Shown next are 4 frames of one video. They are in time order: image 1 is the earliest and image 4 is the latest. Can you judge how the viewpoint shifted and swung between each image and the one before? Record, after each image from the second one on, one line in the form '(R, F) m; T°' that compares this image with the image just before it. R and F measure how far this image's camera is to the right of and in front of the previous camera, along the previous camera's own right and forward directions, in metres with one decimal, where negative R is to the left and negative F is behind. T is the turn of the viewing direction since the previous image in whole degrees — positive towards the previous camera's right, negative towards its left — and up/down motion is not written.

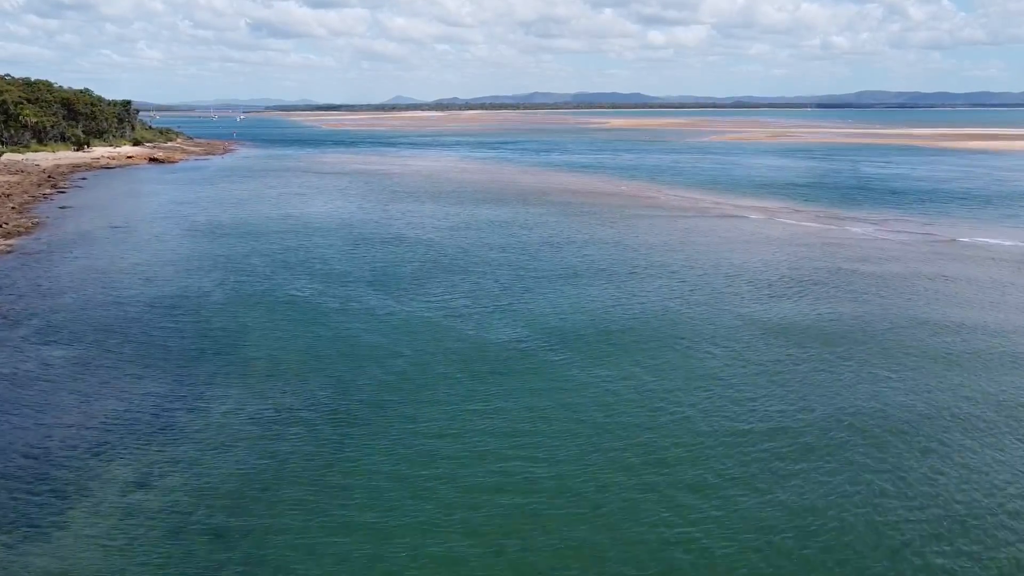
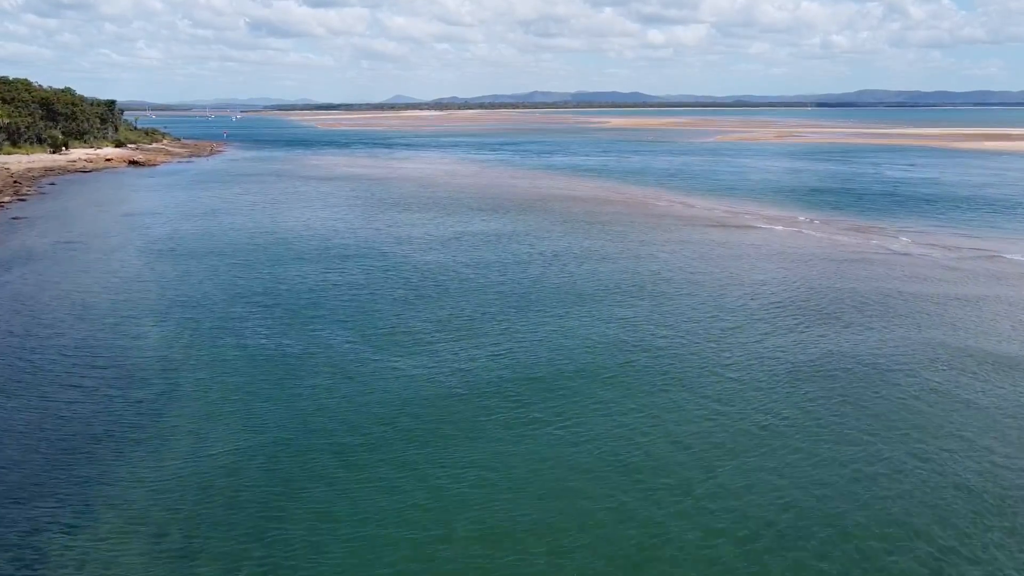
(0.0, +4.0) m; 0°
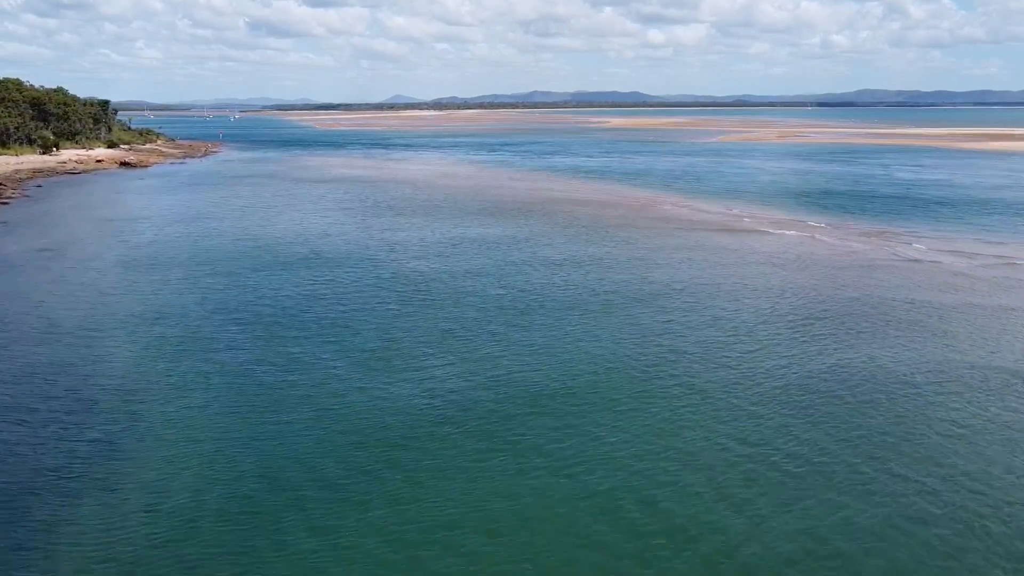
(0.0, +1.6) m; 0°
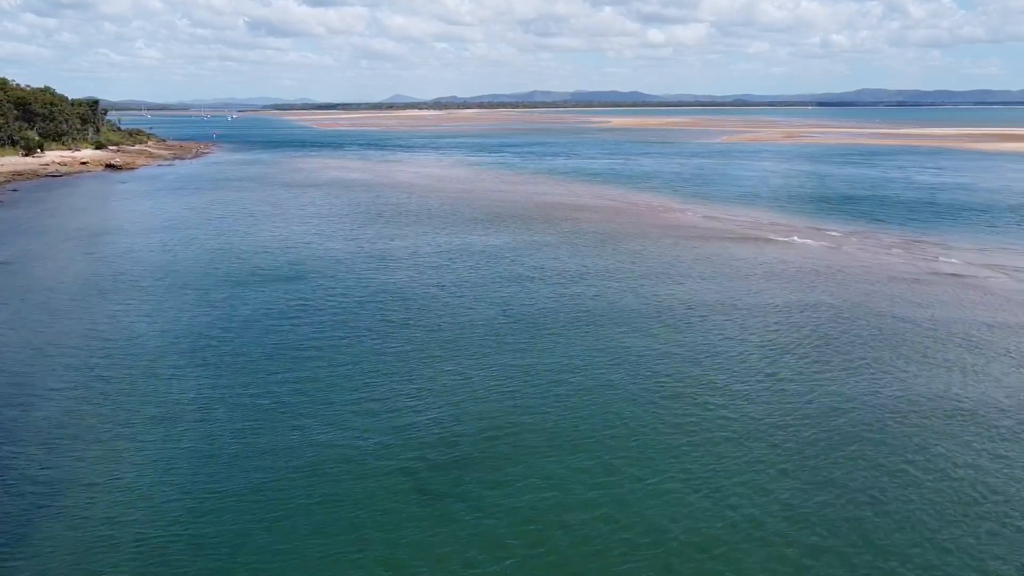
(-0.2, +2.7) m; 0°
